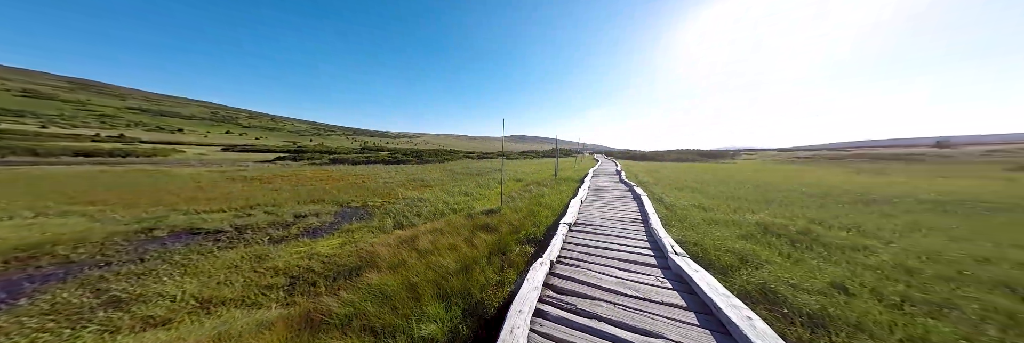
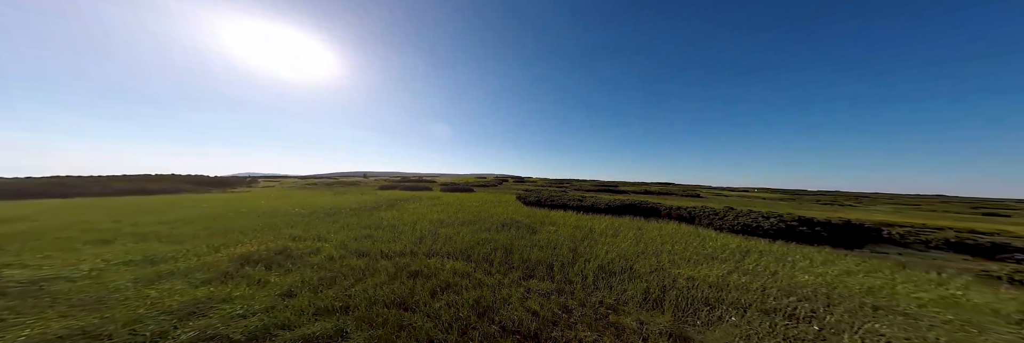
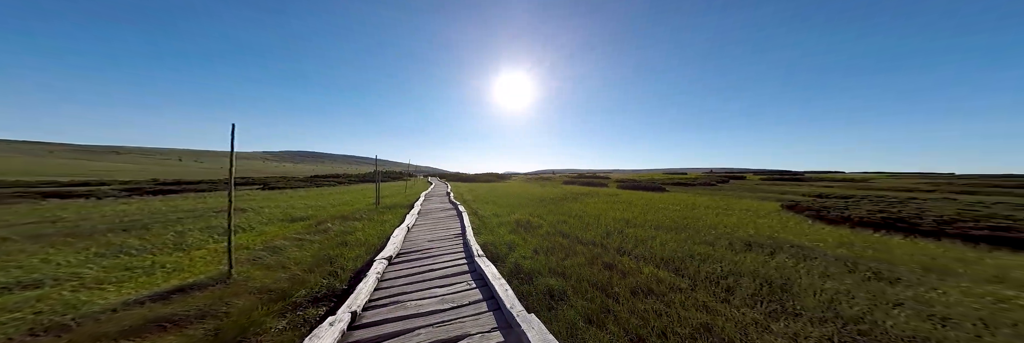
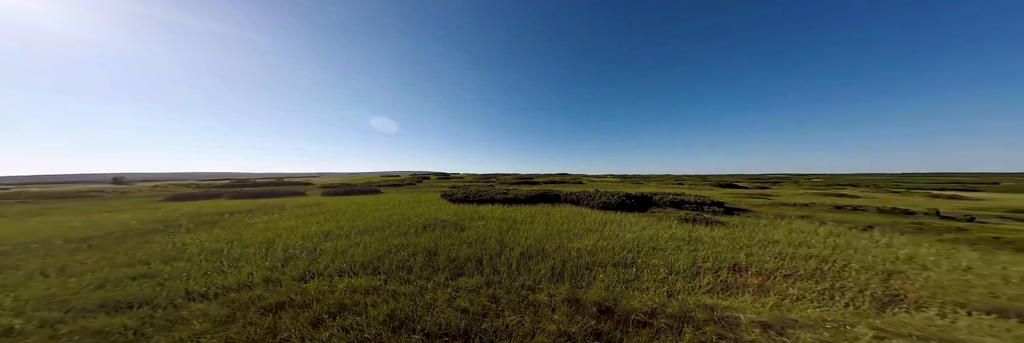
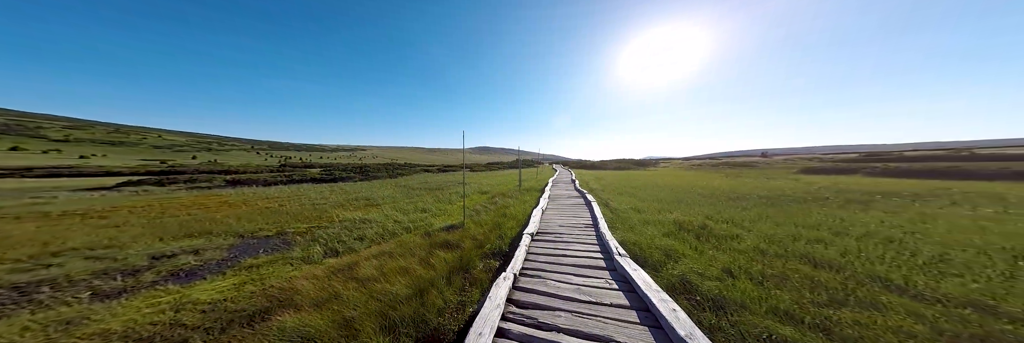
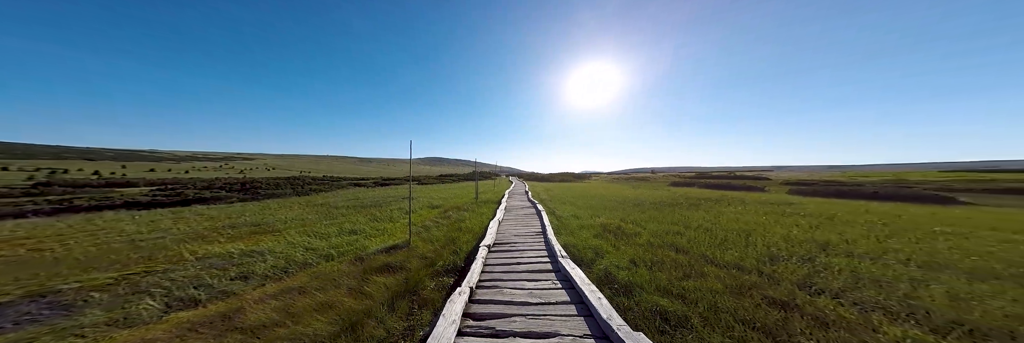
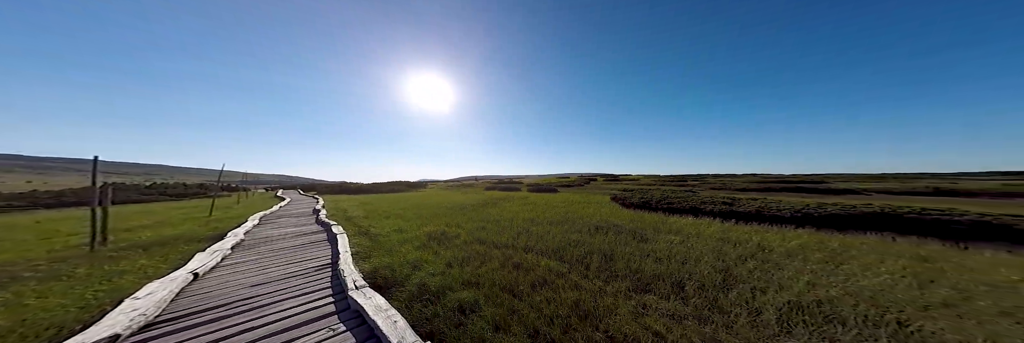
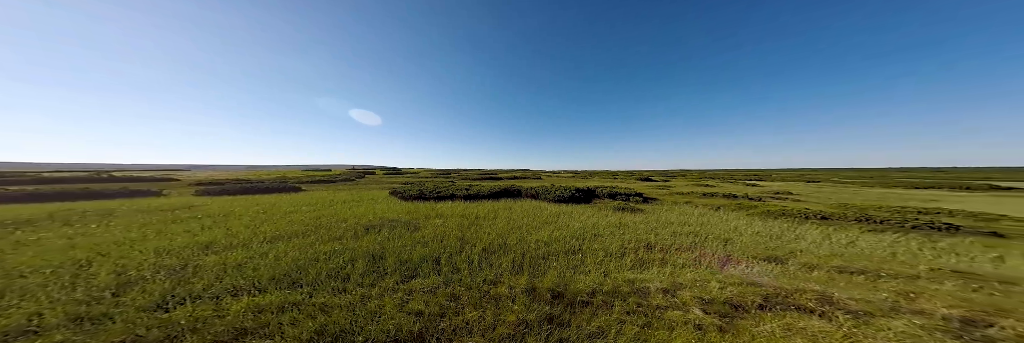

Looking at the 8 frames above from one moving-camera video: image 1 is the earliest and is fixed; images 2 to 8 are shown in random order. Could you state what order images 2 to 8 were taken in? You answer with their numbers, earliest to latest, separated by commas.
5, 6, 3, 7, 2, 4, 8
